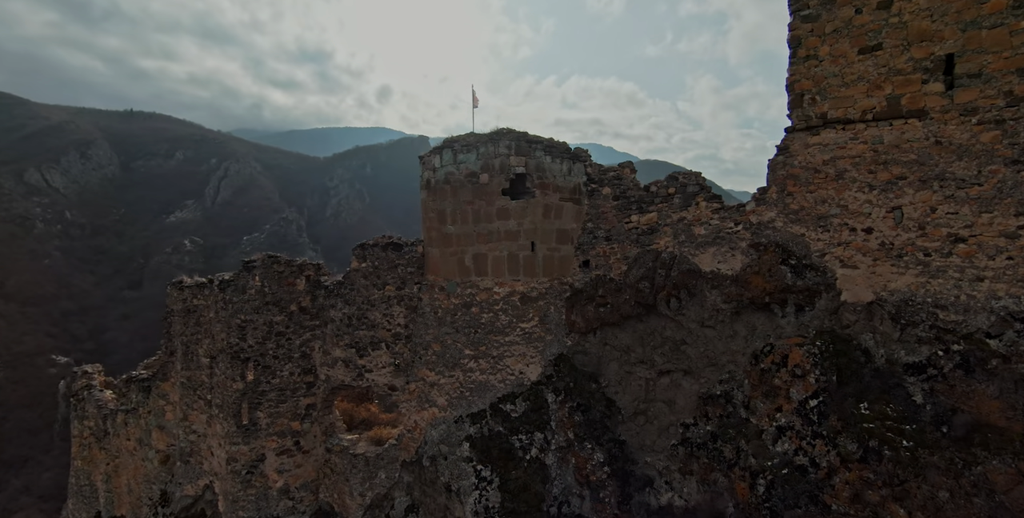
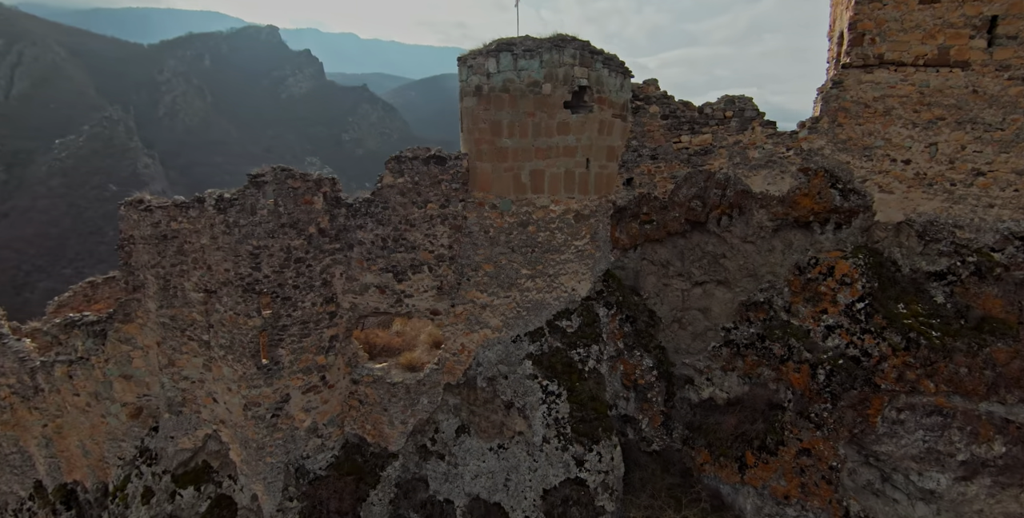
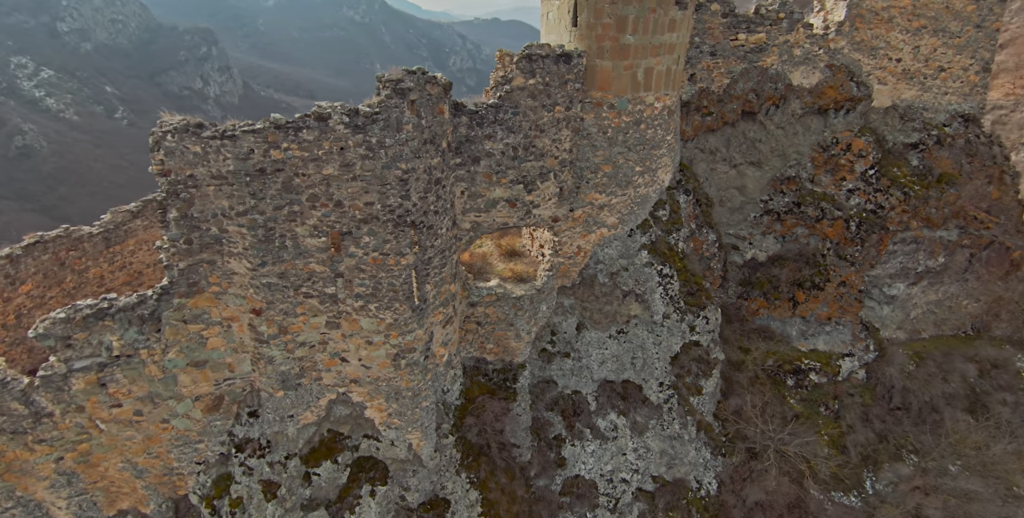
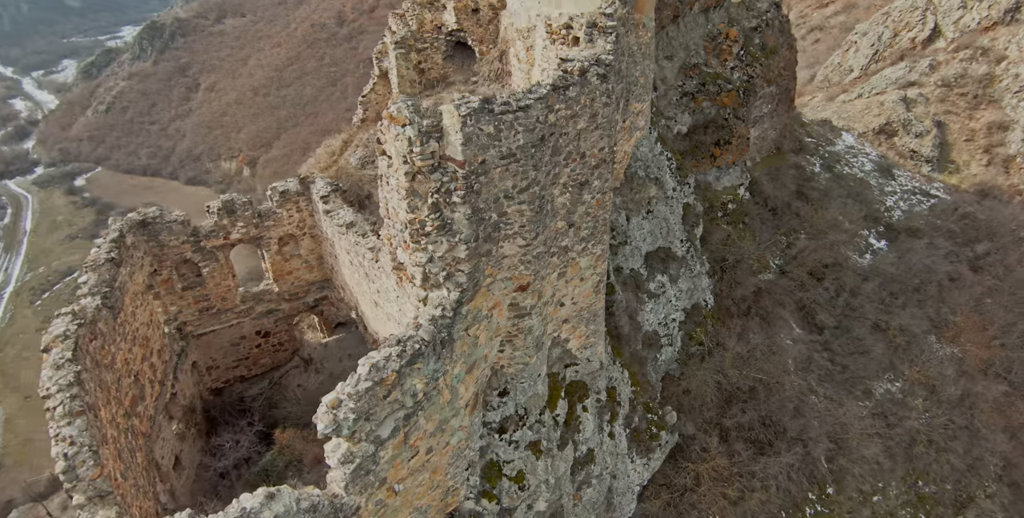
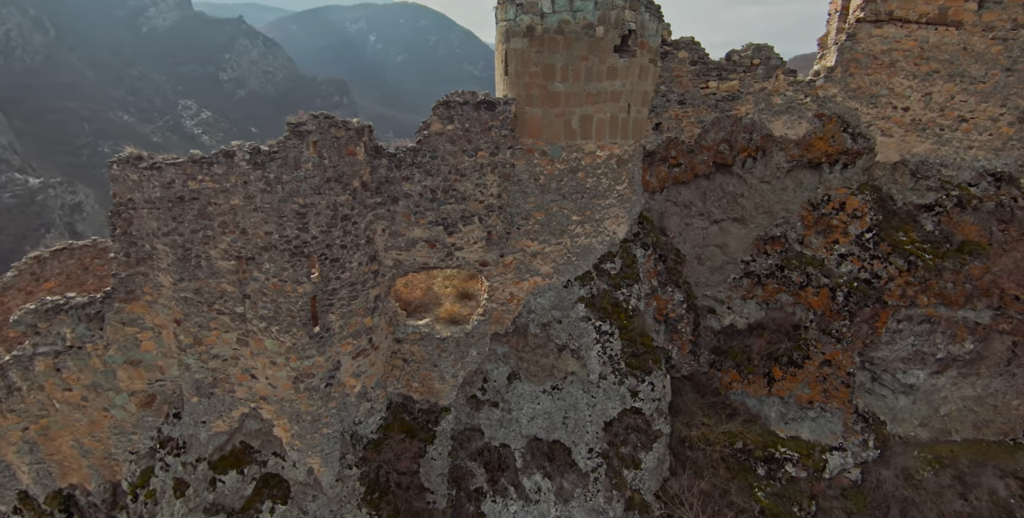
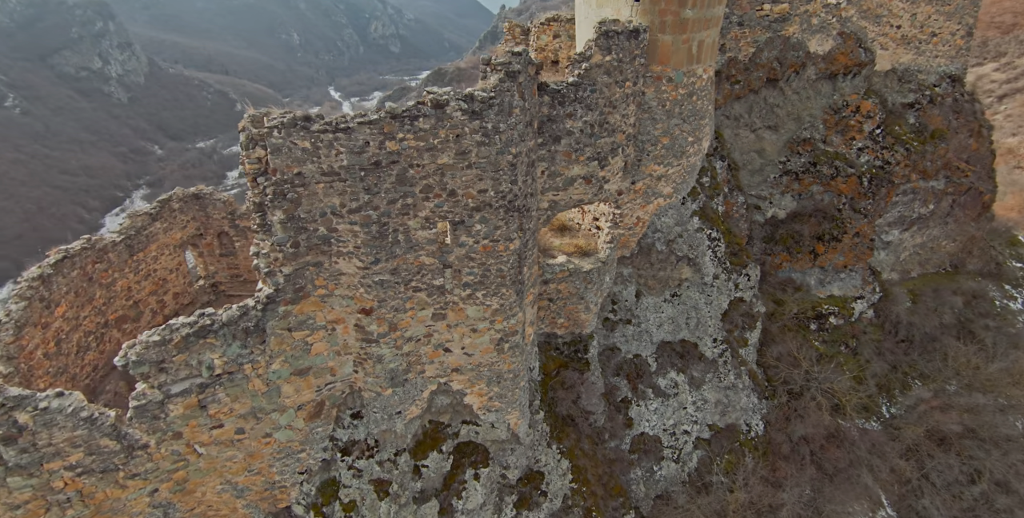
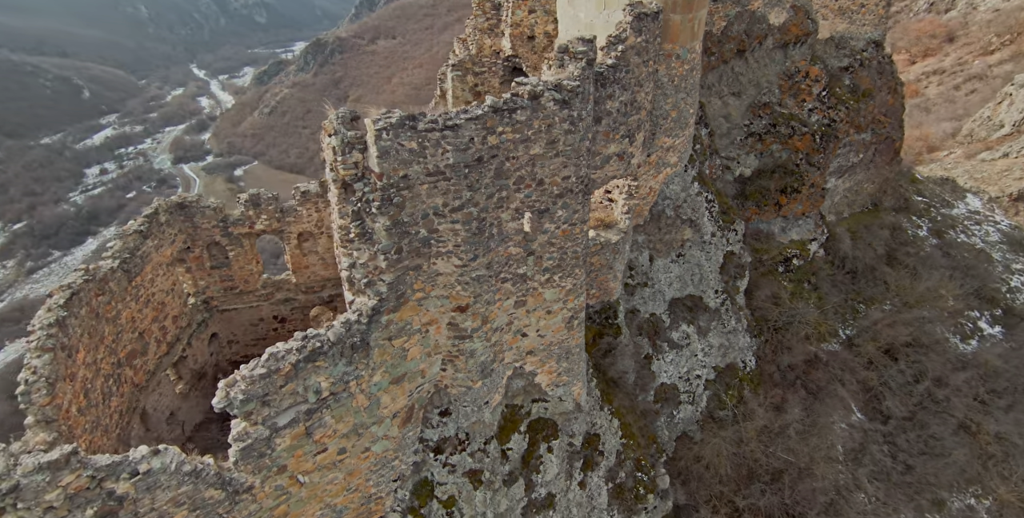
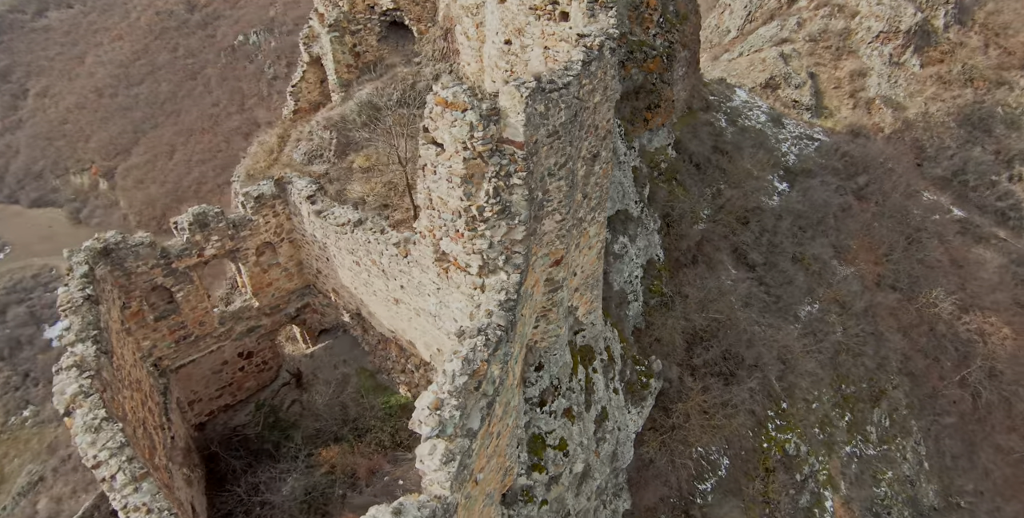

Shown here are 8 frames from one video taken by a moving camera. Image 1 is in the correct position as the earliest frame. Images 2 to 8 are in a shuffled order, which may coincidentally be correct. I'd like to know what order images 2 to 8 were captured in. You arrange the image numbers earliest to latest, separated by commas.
2, 5, 3, 6, 7, 4, 8
